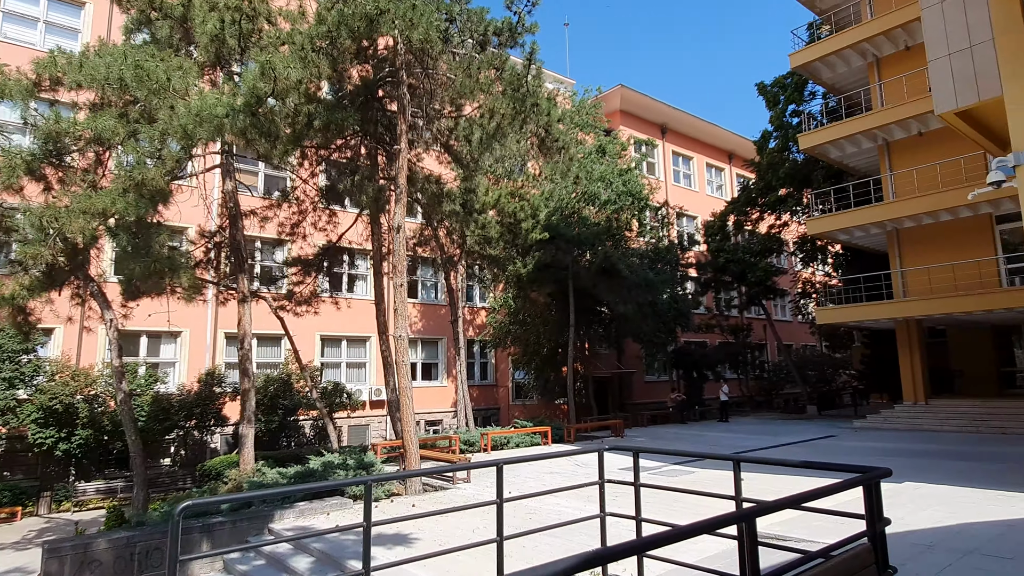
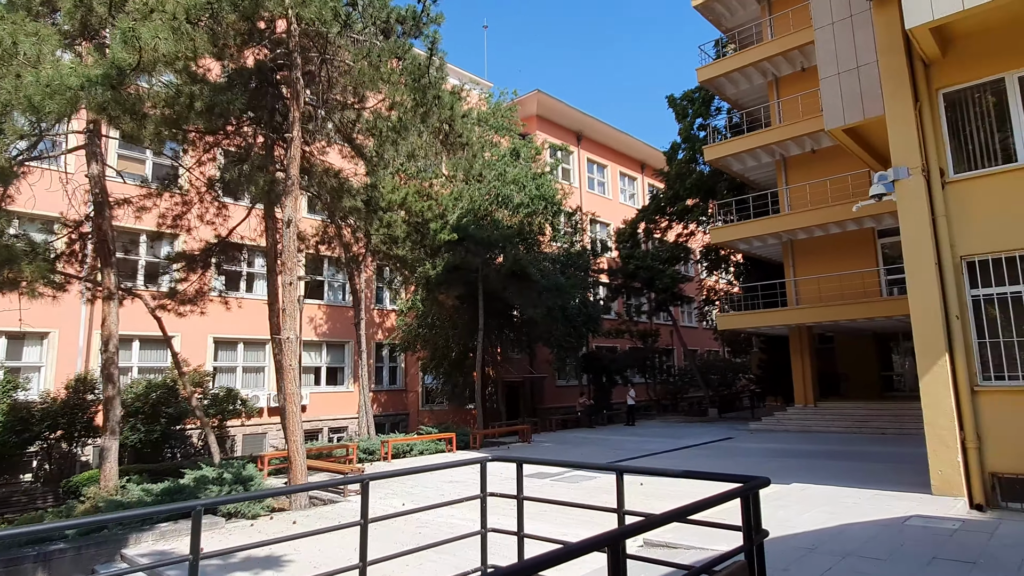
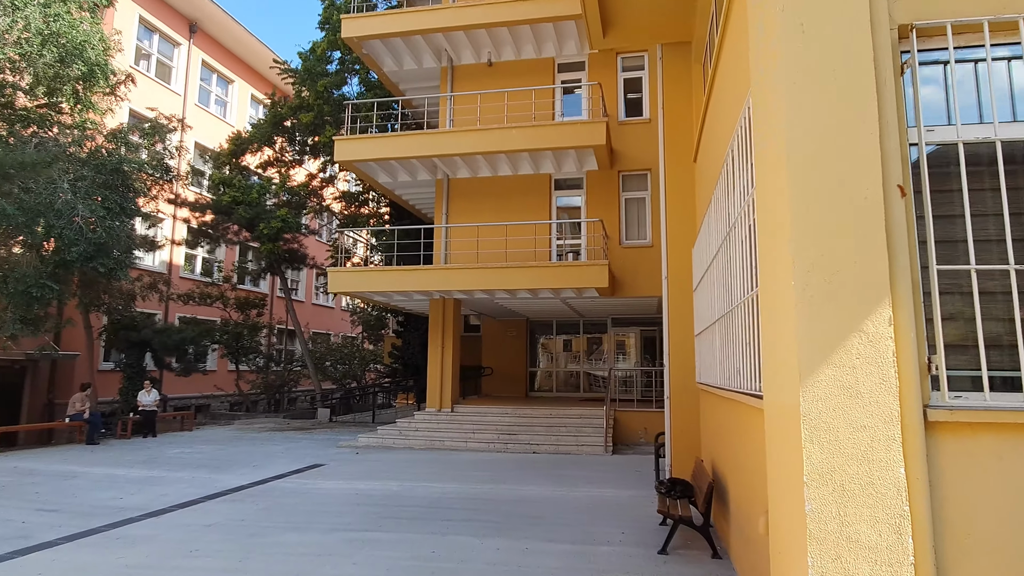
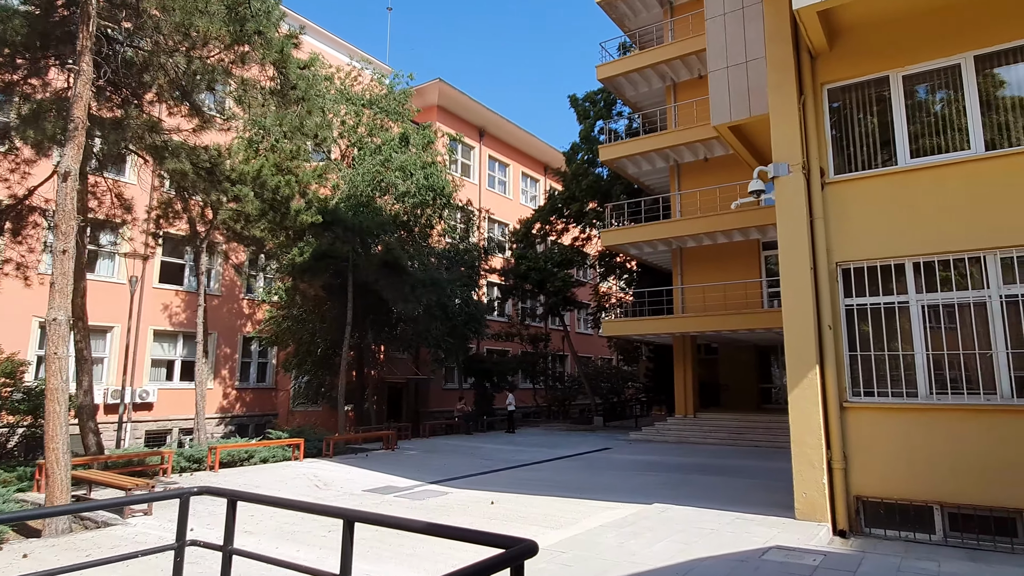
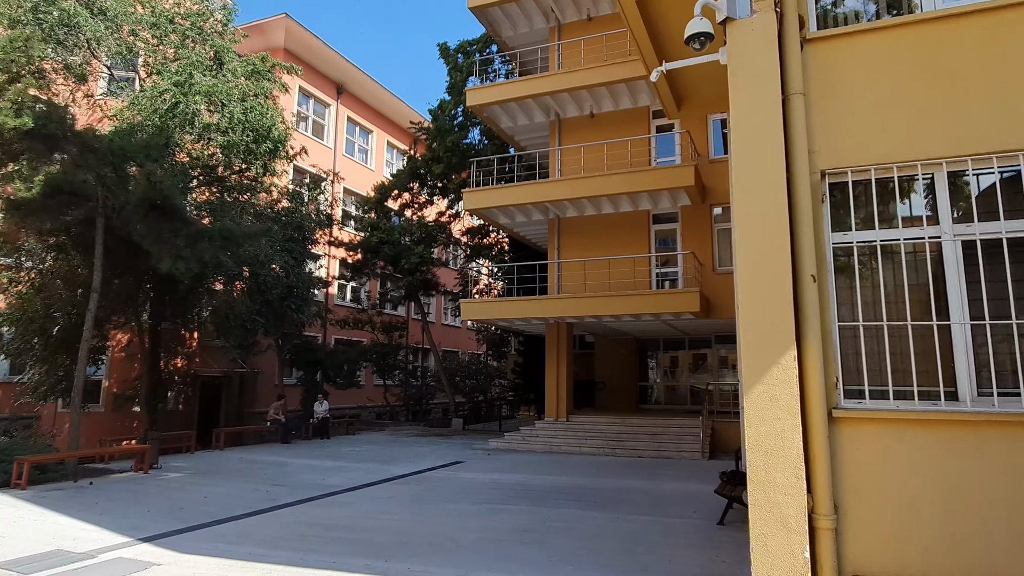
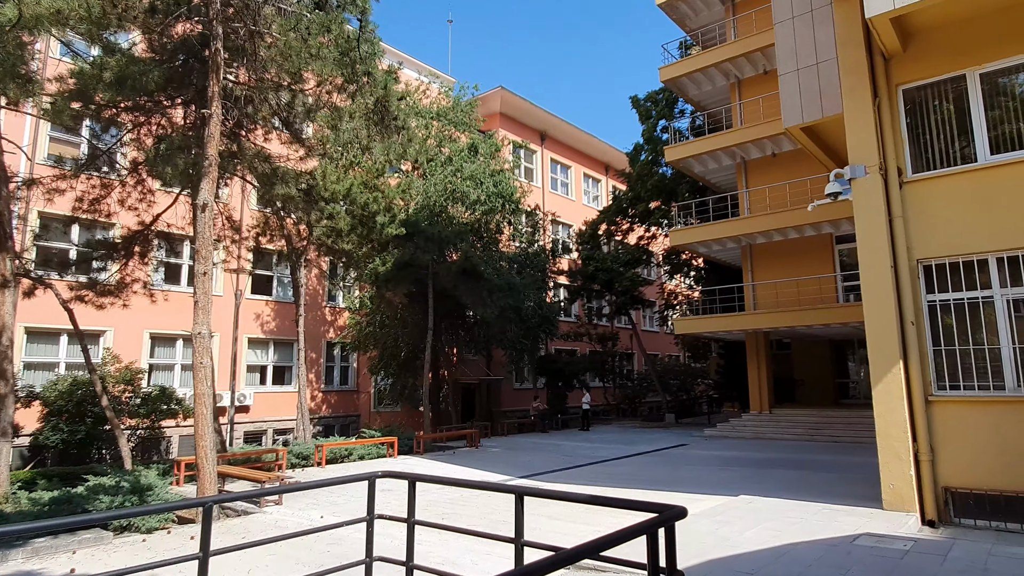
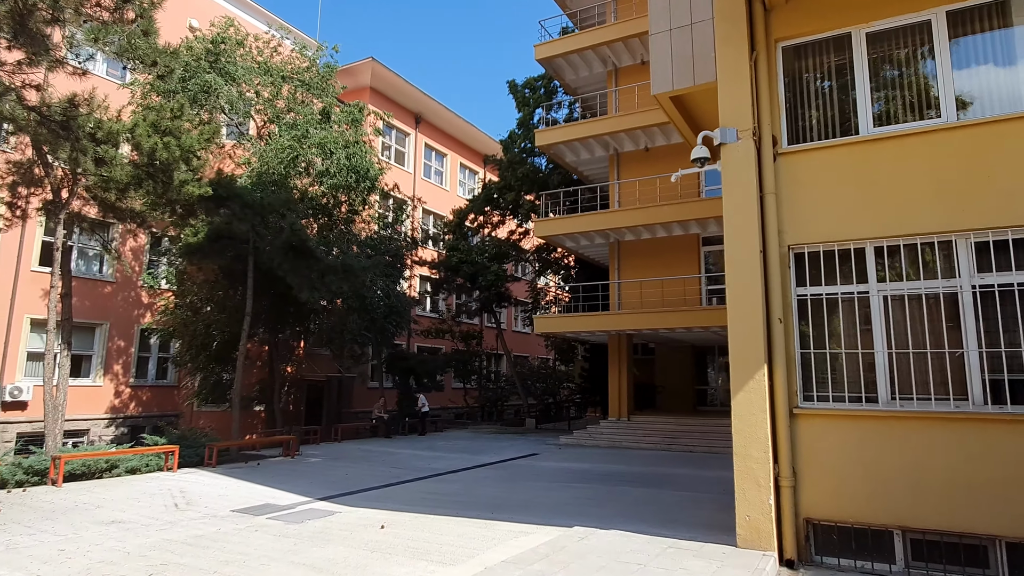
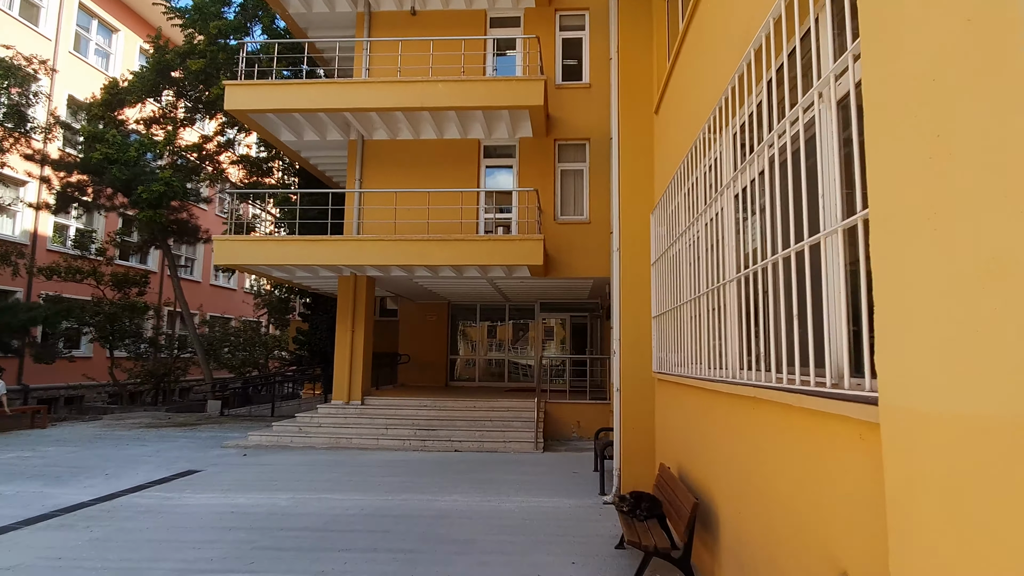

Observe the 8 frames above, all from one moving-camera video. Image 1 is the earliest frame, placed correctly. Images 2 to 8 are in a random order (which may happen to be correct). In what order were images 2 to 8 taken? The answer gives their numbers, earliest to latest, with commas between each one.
2, 6, 4, 7, 5, 3, 8
